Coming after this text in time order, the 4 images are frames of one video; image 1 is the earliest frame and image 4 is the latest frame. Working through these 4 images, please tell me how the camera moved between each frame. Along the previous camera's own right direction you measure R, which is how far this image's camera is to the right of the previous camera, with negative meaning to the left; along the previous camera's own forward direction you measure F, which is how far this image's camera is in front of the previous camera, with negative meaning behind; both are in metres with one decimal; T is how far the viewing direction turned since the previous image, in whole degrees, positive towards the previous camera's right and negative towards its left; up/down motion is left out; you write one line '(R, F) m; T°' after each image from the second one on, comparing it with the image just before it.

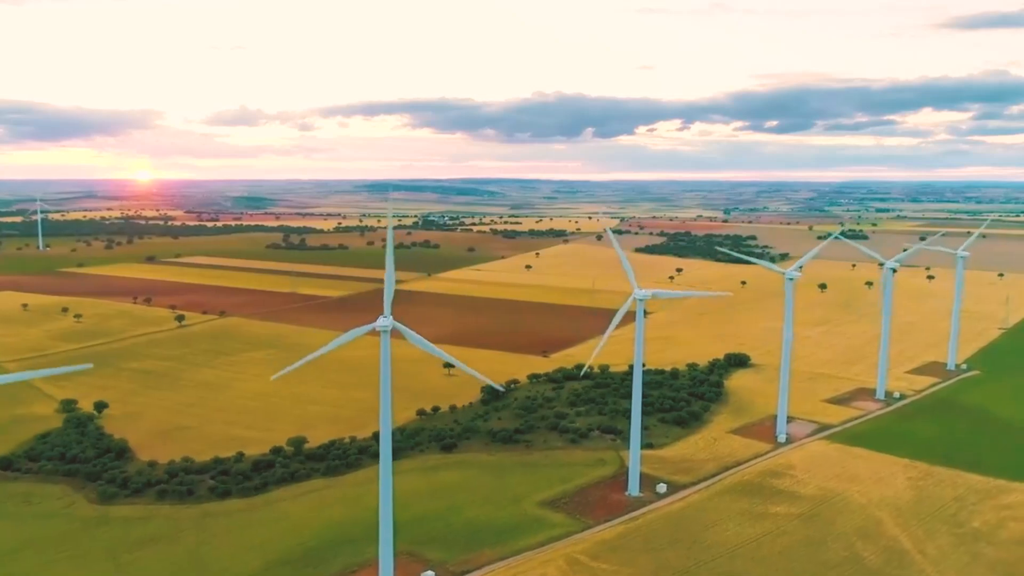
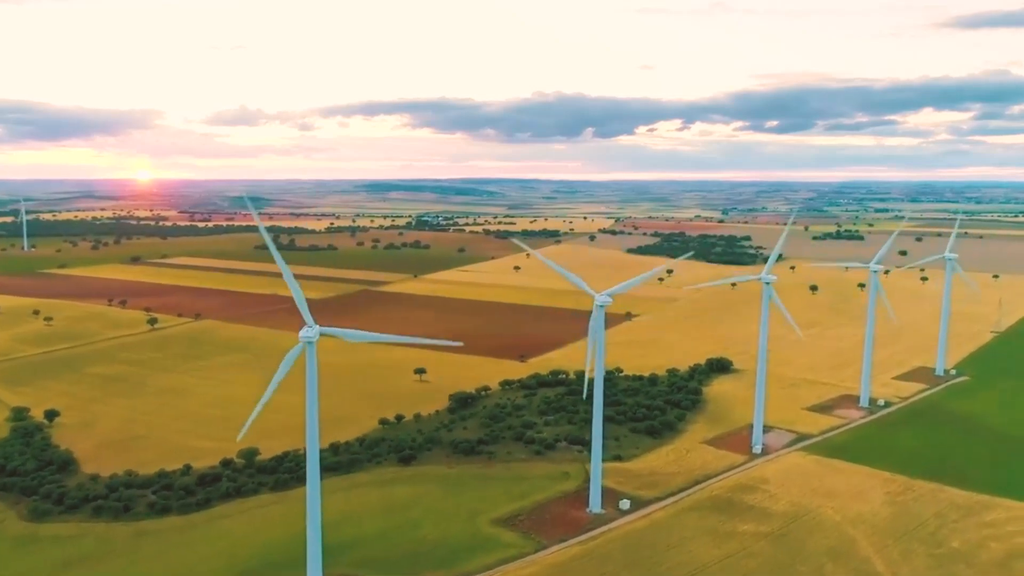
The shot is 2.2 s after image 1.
(+2.2, +2.1) m; 0°
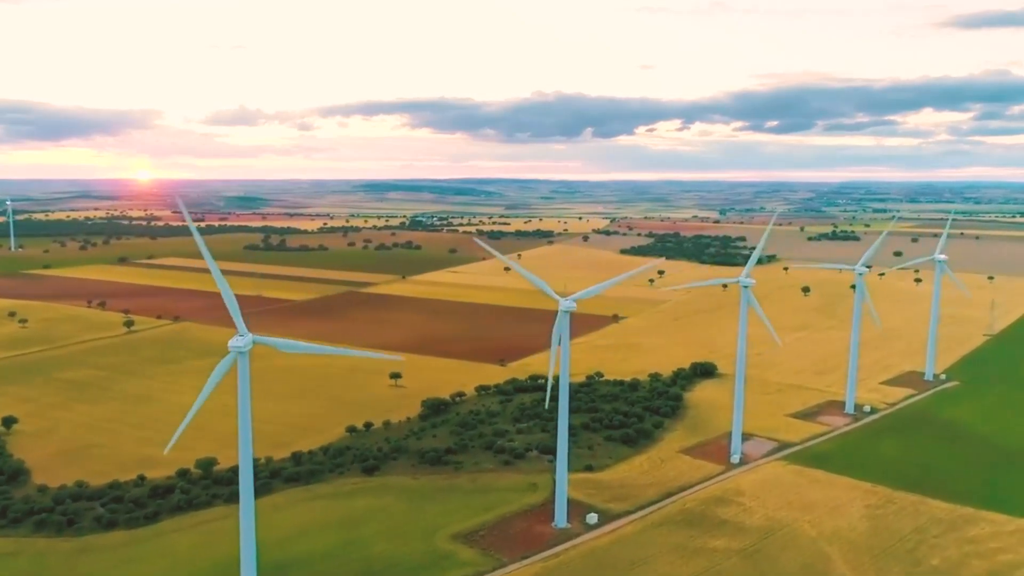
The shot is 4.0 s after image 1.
(+1.7, +1.6) m; 0°
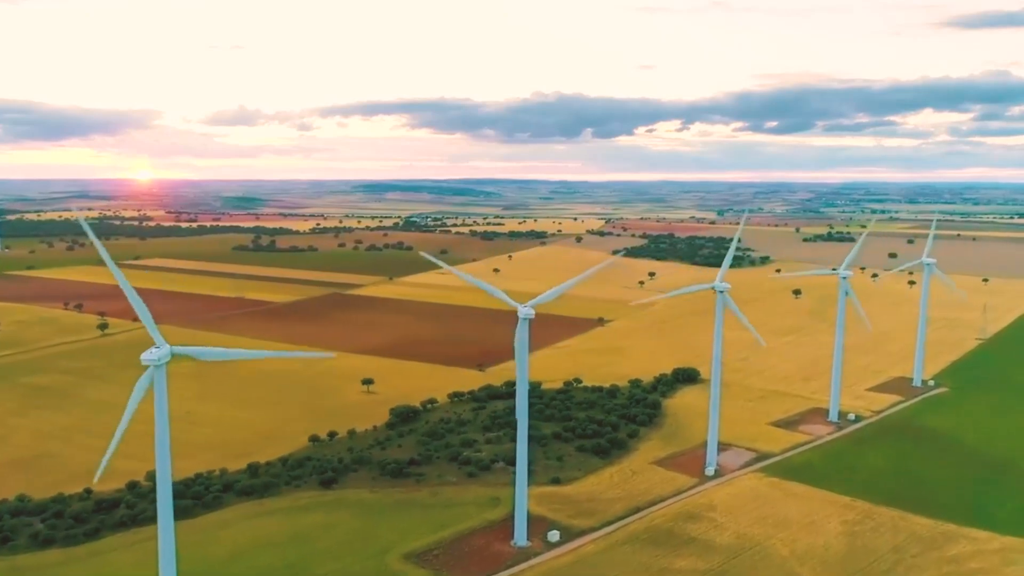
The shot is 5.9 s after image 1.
(+1.8, +1.7) m; 0°
